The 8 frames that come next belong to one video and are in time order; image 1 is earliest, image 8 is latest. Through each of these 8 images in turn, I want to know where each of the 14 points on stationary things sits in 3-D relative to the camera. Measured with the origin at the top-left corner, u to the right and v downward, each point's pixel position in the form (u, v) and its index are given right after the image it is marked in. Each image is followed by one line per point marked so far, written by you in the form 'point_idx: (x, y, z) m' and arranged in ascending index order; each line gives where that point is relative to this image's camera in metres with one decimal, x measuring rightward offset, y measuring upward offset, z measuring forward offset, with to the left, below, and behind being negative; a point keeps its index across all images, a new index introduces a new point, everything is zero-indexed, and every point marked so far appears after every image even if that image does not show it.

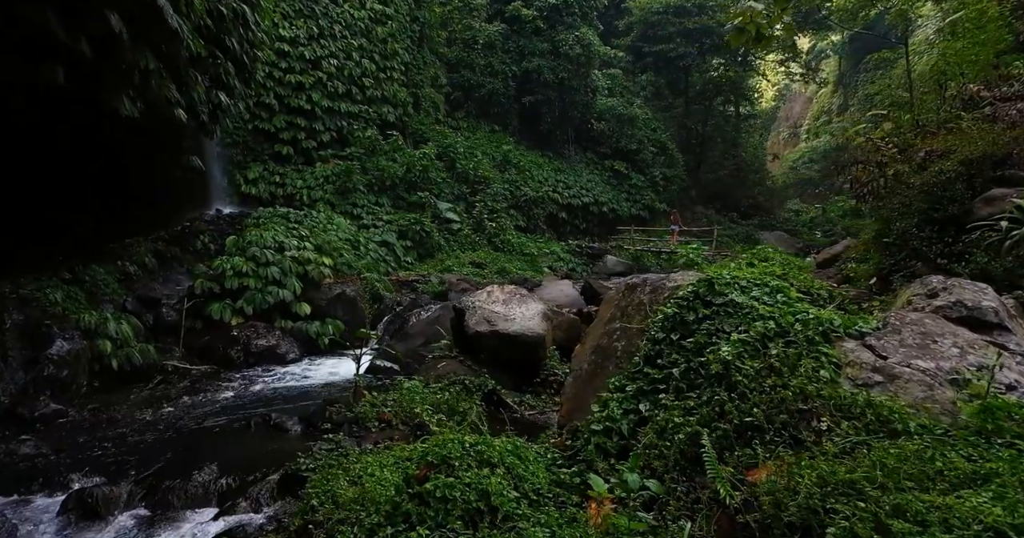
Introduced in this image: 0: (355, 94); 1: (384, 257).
0: (-3.8, +4.2, +13.6) m
1: (-2.5, +0.2, +11.1) m
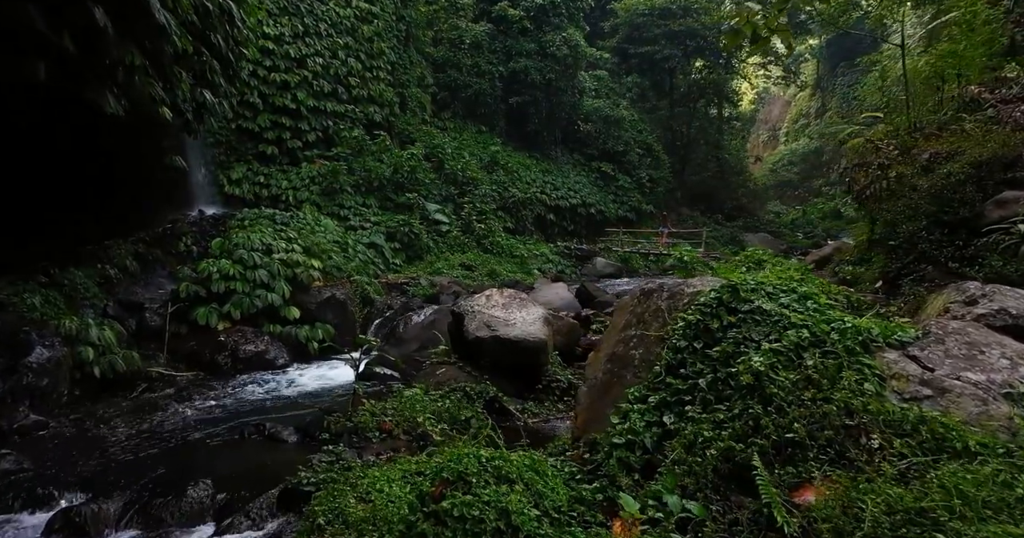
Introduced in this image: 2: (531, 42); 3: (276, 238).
0: (-4.1, +4.1, +13.4) m
1: (-2.7, +0.2, +10.9) m
2: (+0.6, +7.3, +18.3) m
3: (-3.6, +0.5, +8.6) m
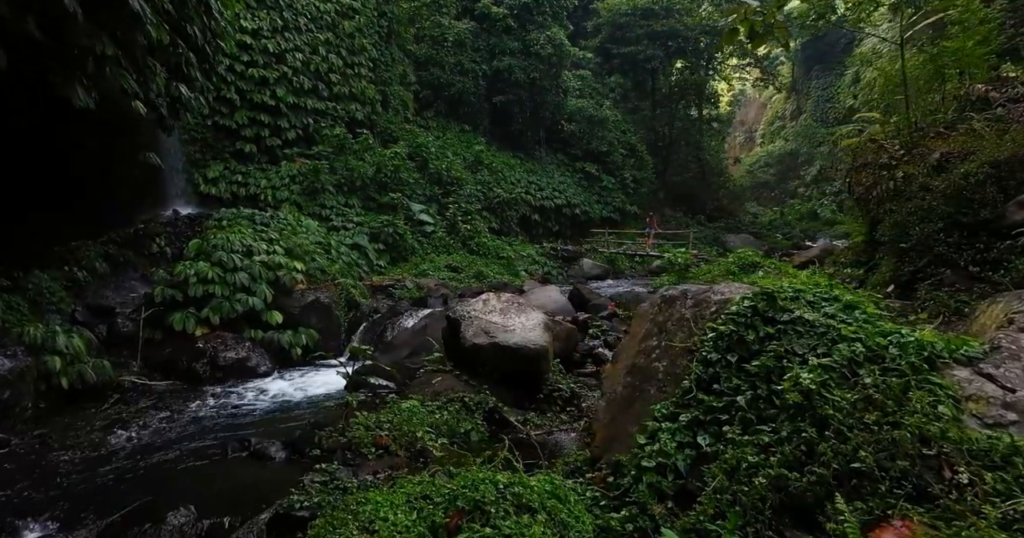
0: (-4.4, +4.1, +13.0) m
1: (-2.9, +0.2, +10.5) m
2: (+0.1, +7.3, +18.1) m
3: (-3.7, +0.4, +8.2) m
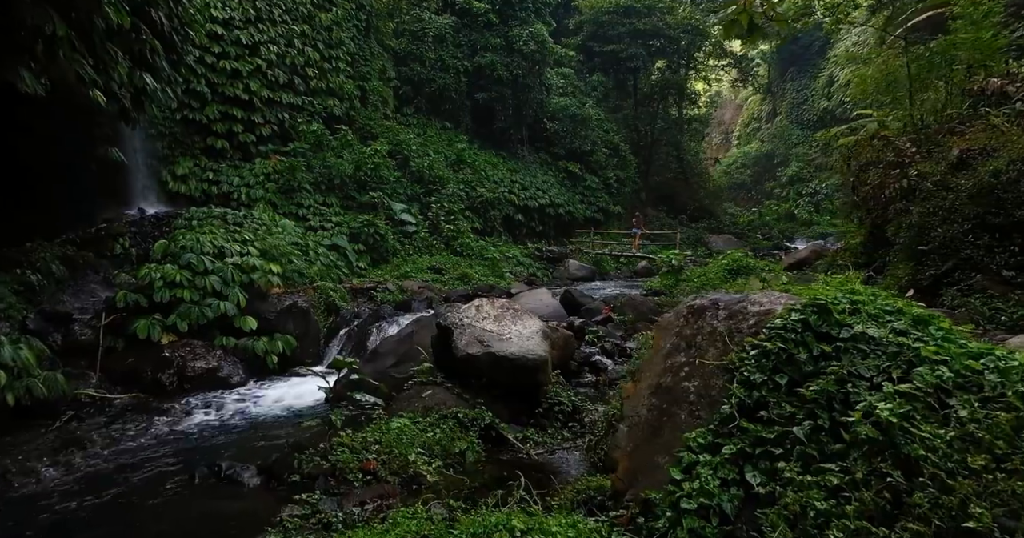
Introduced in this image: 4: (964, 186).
0: (-4.7, +4.1, +12.5) m
1: (-3.1, +0.1, +10.1) m
2: (-0.5, +7.2, +17.7) m
3: (-3.9, +0.4, +7.7) m
4: (+3.1, +0.6, +3.9) m
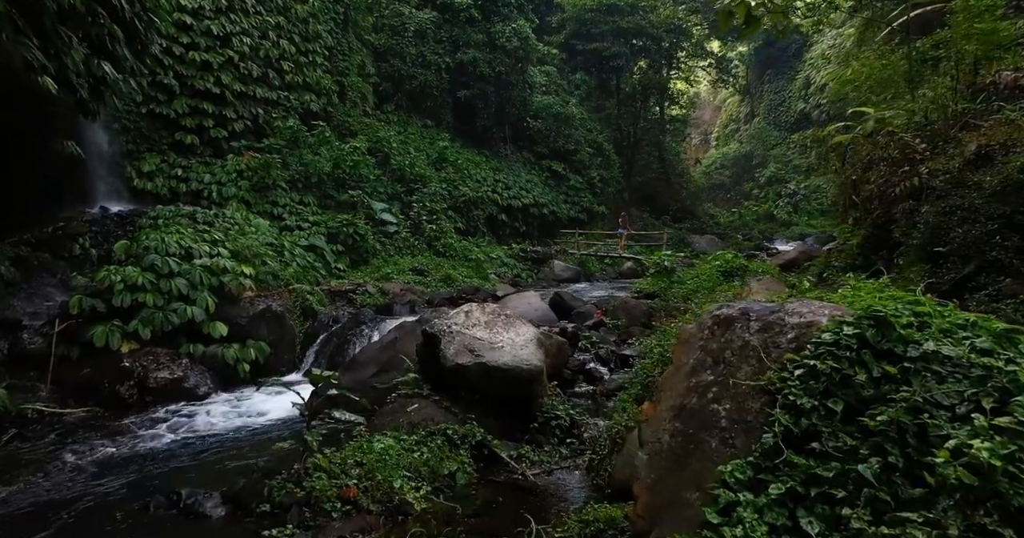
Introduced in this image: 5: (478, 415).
0: (-5.1, +4.0, +12.0) m
1: (-3.4, +0.1, +9.6) m
2: (-1.0, +7.2, +17.4) m
3: (-4.0, +0.4, +7.2) m
4: (+3.1, +0.5, +3.7) m
5: (-0.3, -1.1, +4.2) m
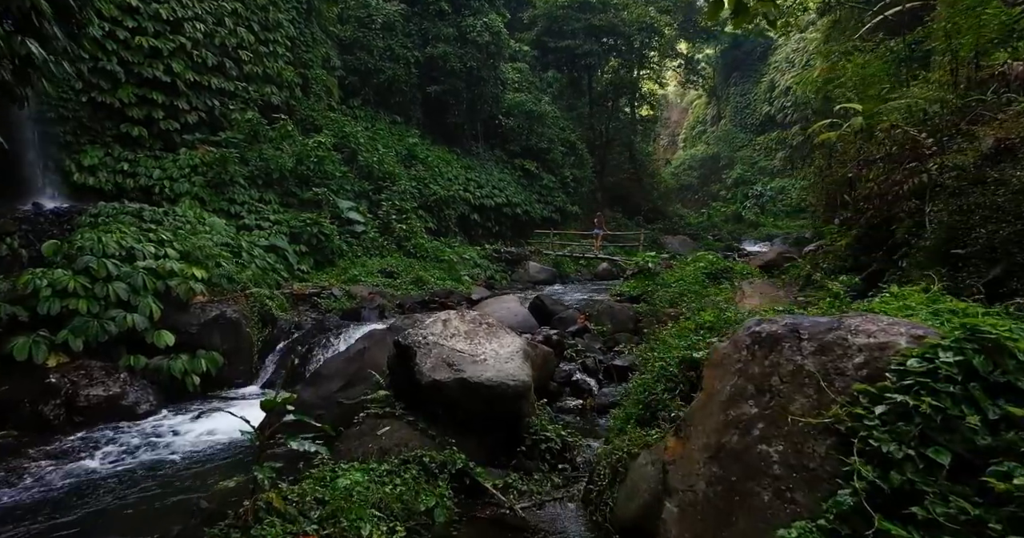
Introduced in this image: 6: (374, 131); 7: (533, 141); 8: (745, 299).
0: (-5.6, +4.0, +11.2) m
1: (-3.8, +0.1, +9.0) m
2: (-1.8, +7.2, +16.8) m
3: (-4.3, +0.3, +6.6) m
4: (+3.0, +0.5, +3.4) m
5: (-0.4, -1.1, +3.7) m
6: (-3.6, +3.7, +15.0) m
7: (+0.7, +4.3, +19.0) m
8: (+2.3, -0.3, +5.6) m
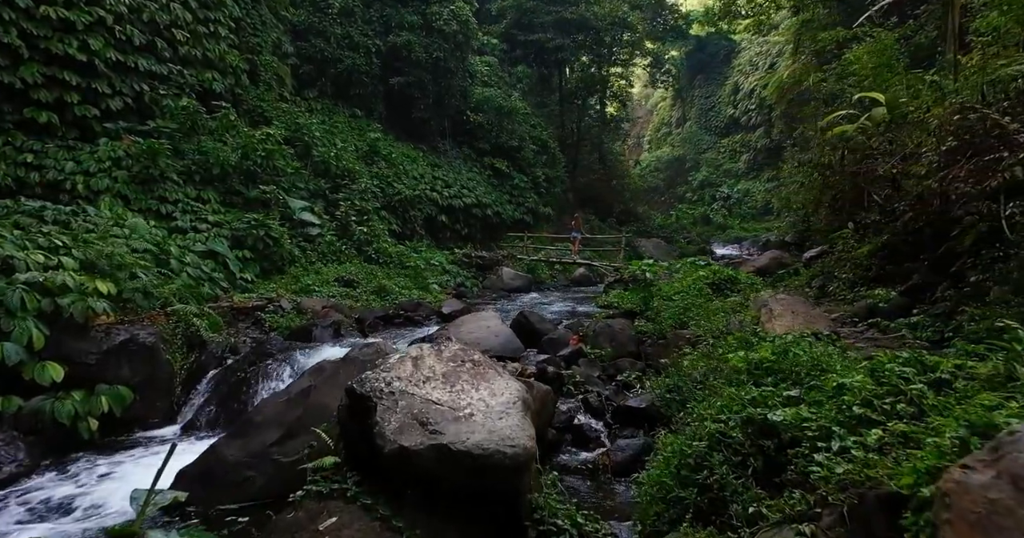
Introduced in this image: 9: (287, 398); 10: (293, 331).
0: (-6.1, +3.8, +9.8) m
1: (-4.1, -0.1, +7.7) m
2: (-2.7, +7.0, +15.7) m
3: (-4.5, +0.2, +5.2) m
4: (+3.0, +0.4, +2.5) m
5: (-0.4, -1.2, +2.6) m
6: (-4.3, +3.5, +13.7) m
7: (-0.2, +4.1, +18.0) m
8: (+2.2, -0.4, +4.7) m
9: (-1.6, -0.9, +4.1) m
10: (-2.7, -0.7, +6.8) m
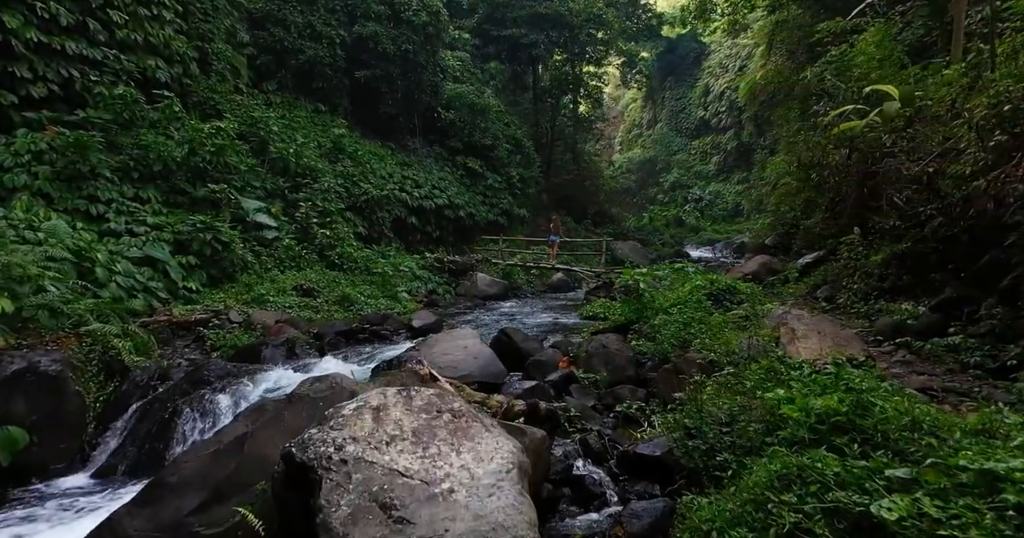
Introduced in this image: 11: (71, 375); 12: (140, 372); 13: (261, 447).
0: (-6.4, +3.7, +8.8) m
1: (-4.4, -0.2, +6.7) m
2: (-3.4, +6.9, +14.8) m
3: (-4.6, +0.1, +4.2) m
4: (+3.0, +0.3, +1.9) m
5: (-0.4, -1.3, +1.9) m
6: (-4.9, +3.4, +12.7) m
7: (-1.1, +4.0, +17.2) m
8: (+2.0, -0.5, +4.0) m
9: (-1.7, -1.0, +3.2) m
10: (-2.9, -0.9, +5.9) m
11: (-3.4, -0.8, +4.4) m
12: (-3.3, -0.9, +5.1) m
13: (-1.4, -1.0, +3.3) m
